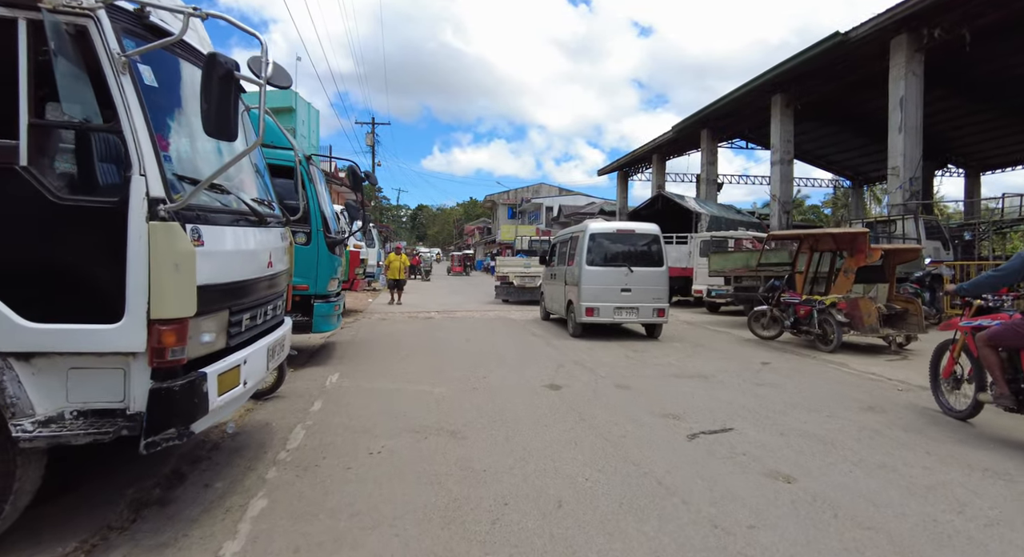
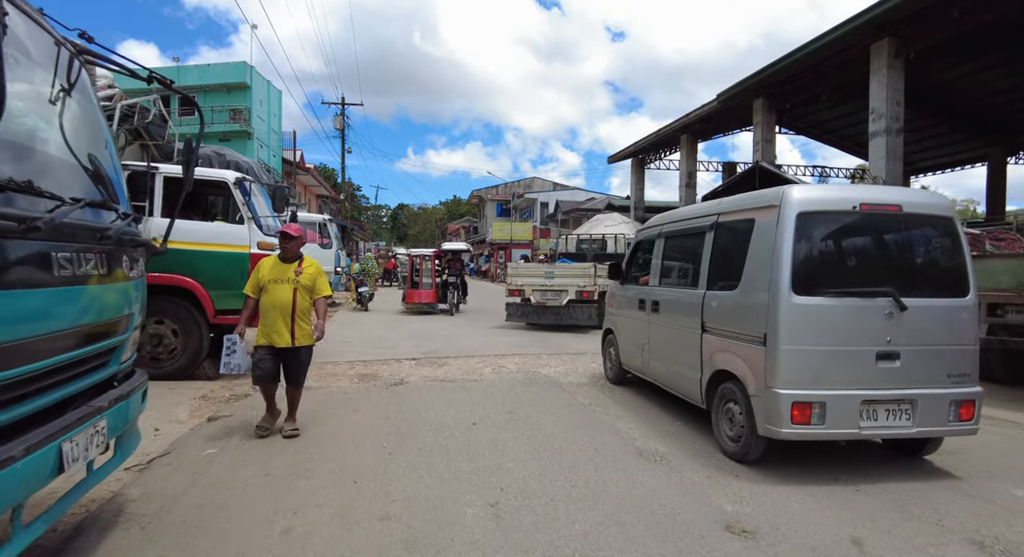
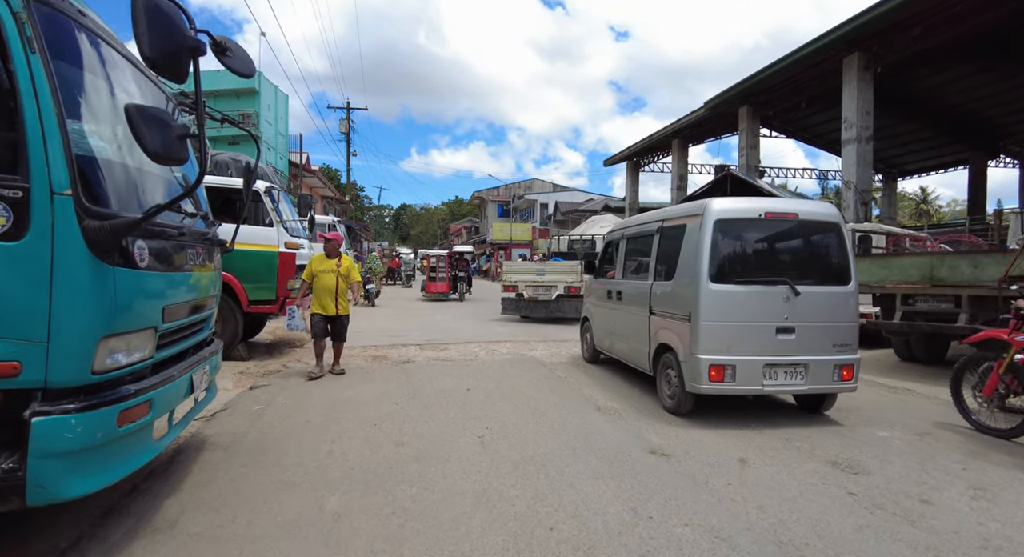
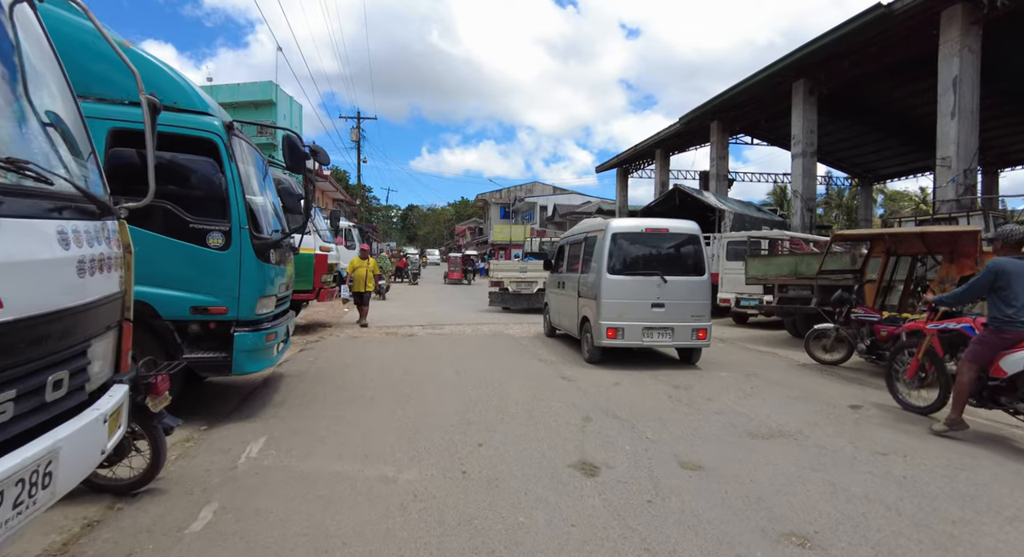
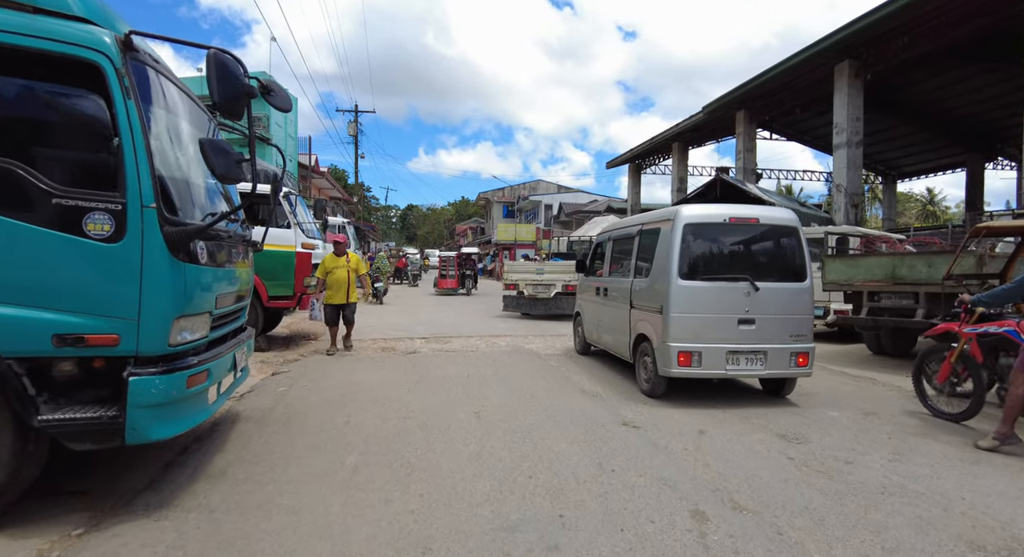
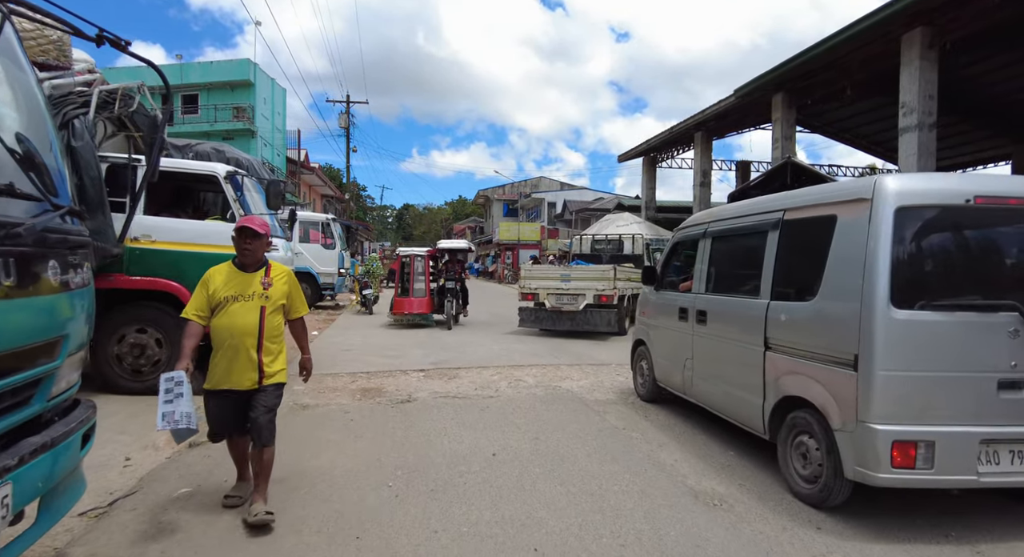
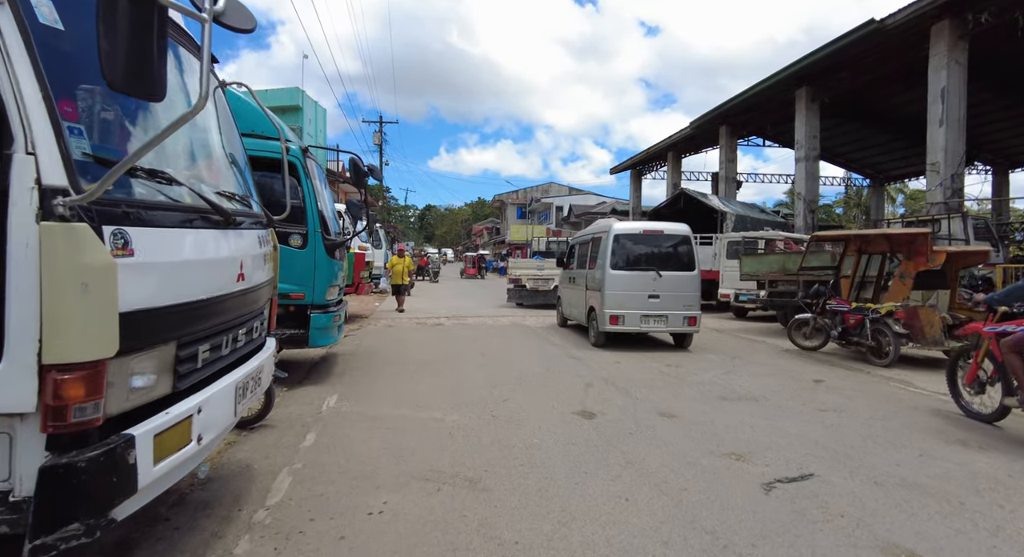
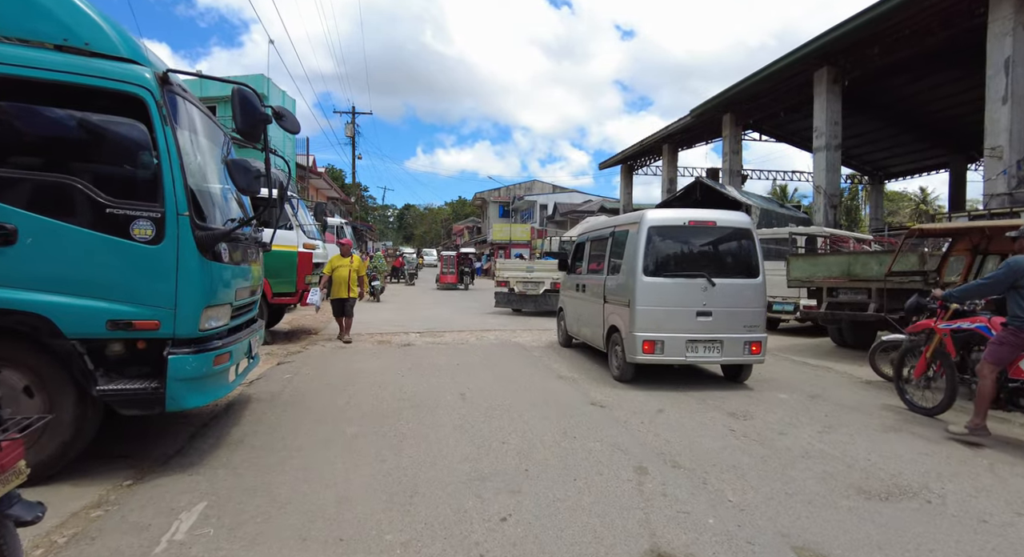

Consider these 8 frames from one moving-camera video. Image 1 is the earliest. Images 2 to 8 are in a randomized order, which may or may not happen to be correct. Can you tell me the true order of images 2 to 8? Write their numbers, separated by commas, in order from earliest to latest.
7, 4, 8, 5, 3, 2, 6
